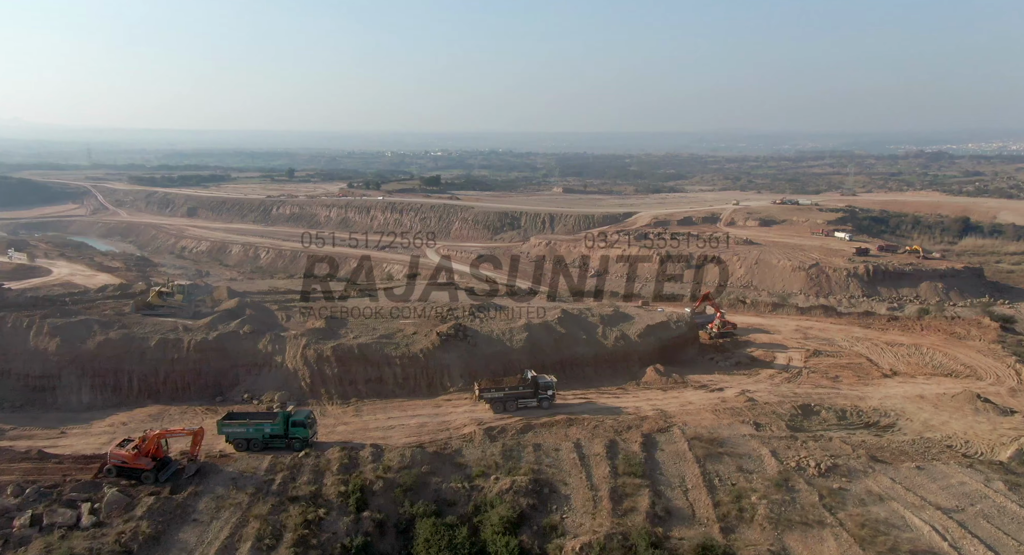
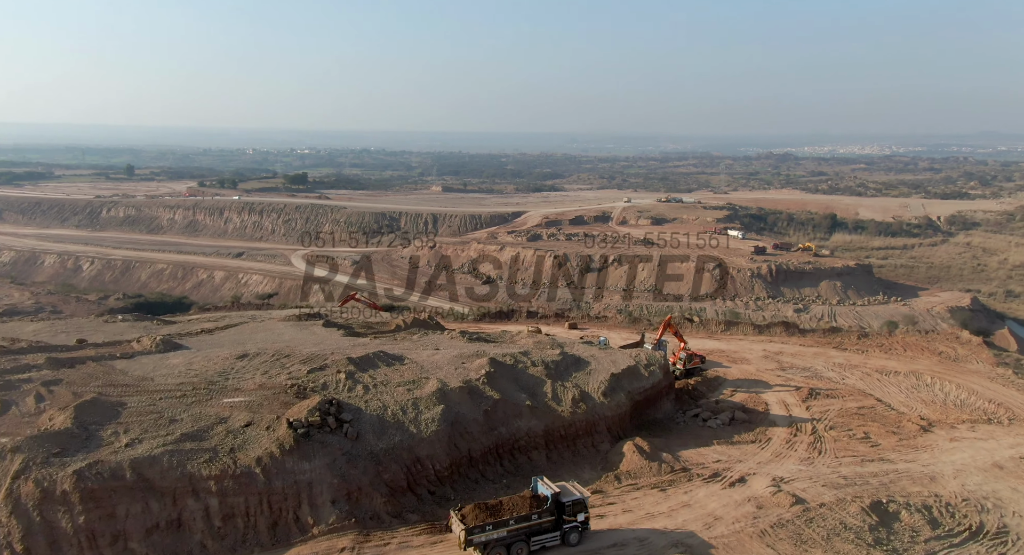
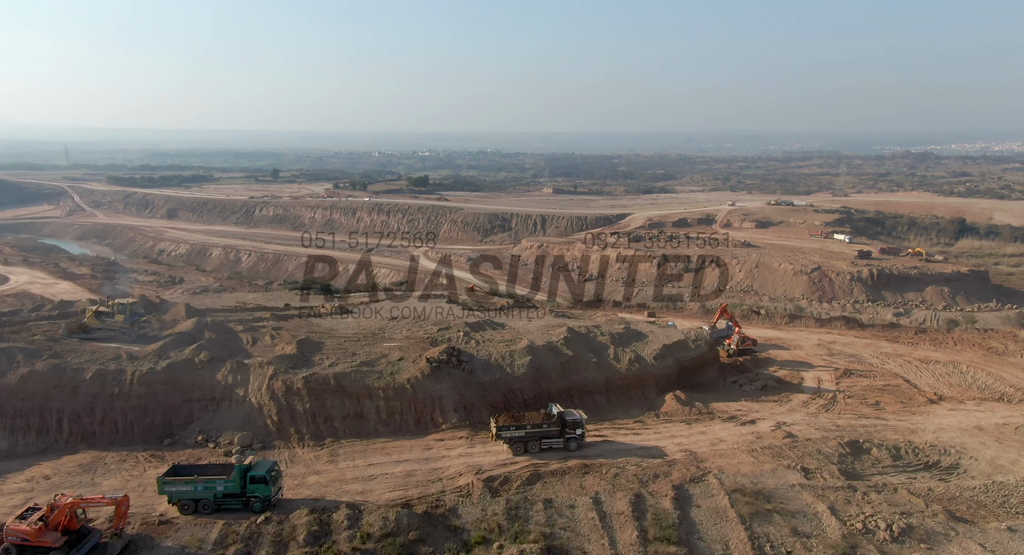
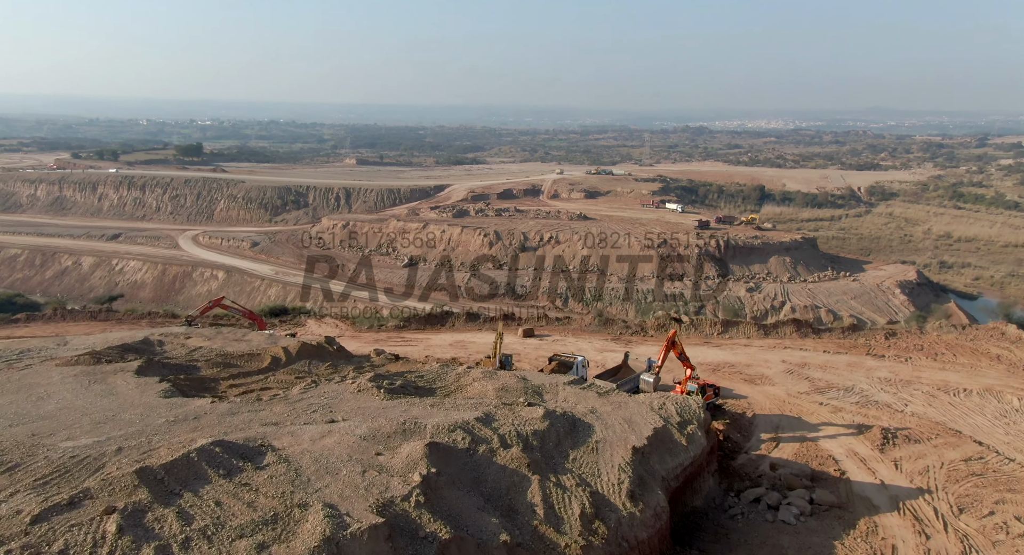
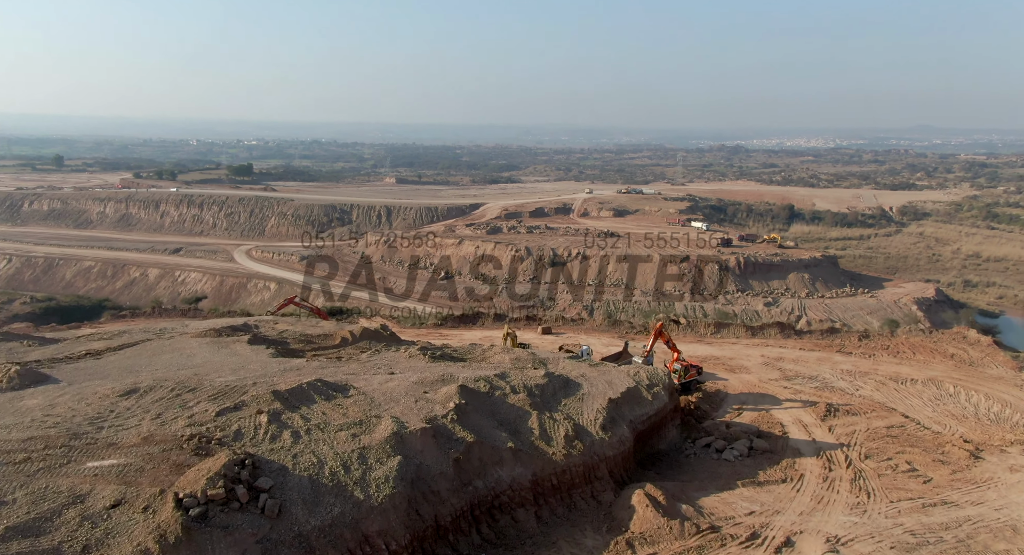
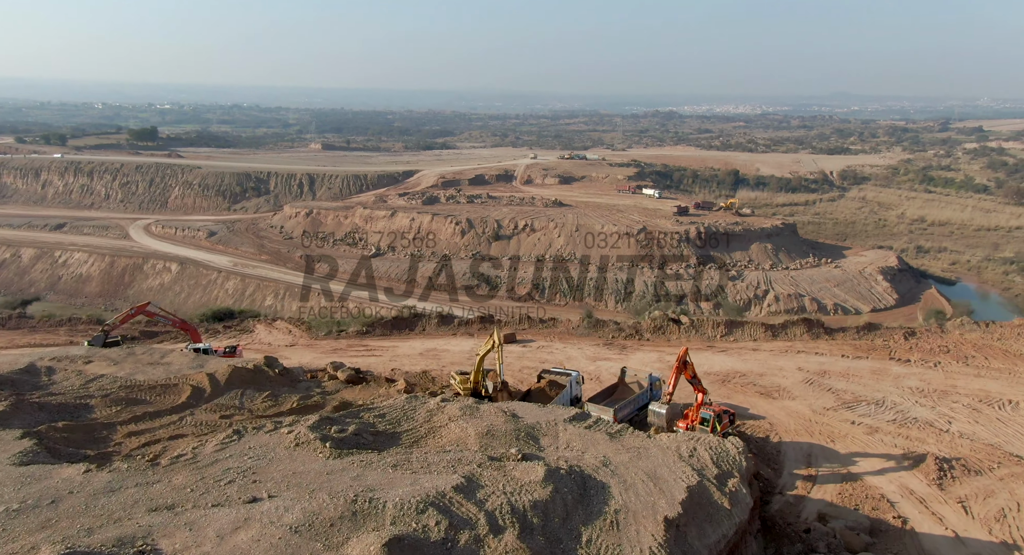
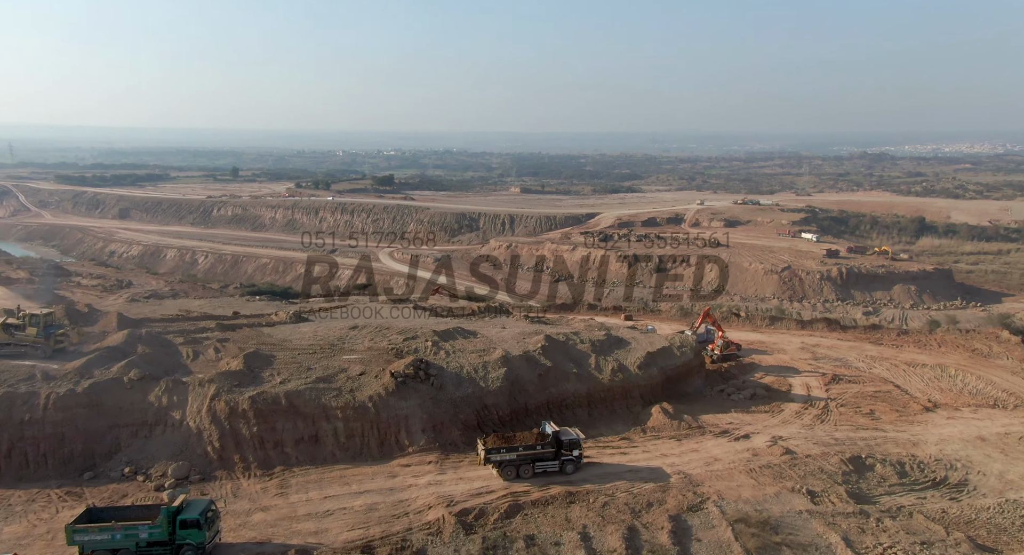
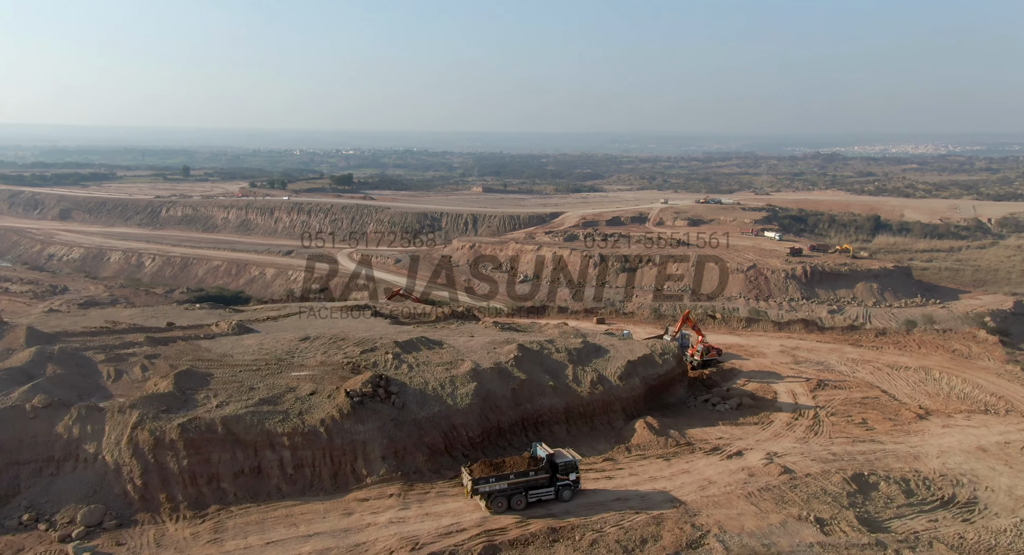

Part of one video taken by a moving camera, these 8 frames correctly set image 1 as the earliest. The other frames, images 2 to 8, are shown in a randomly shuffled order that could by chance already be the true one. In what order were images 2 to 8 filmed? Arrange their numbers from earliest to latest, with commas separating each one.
3, 7, 8, 2, 5, 4, 6
